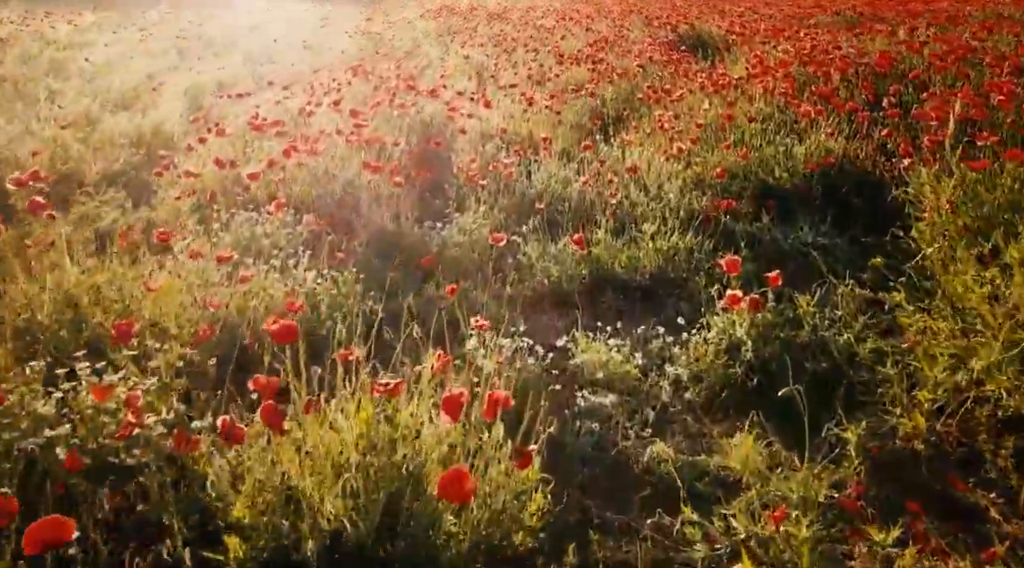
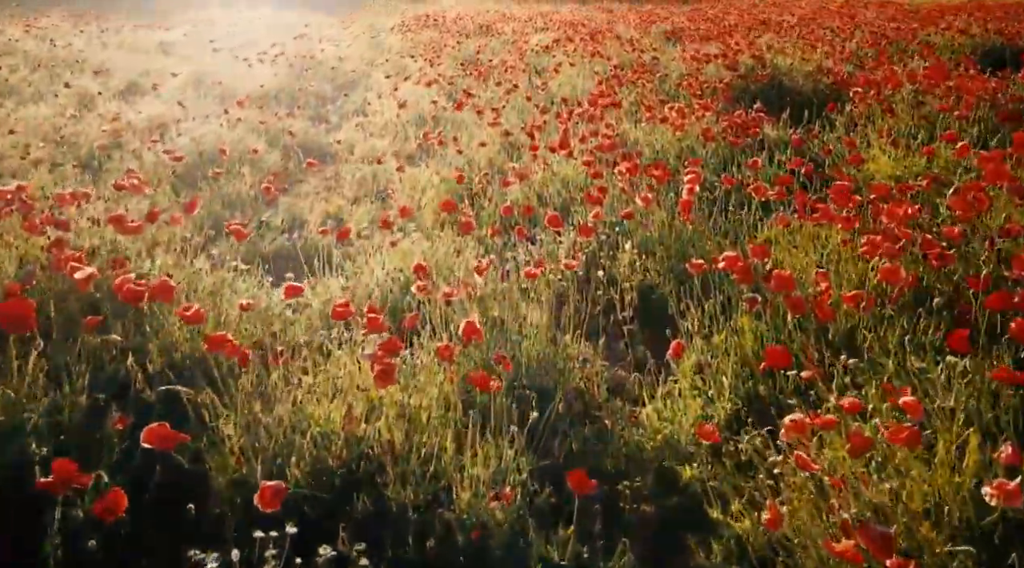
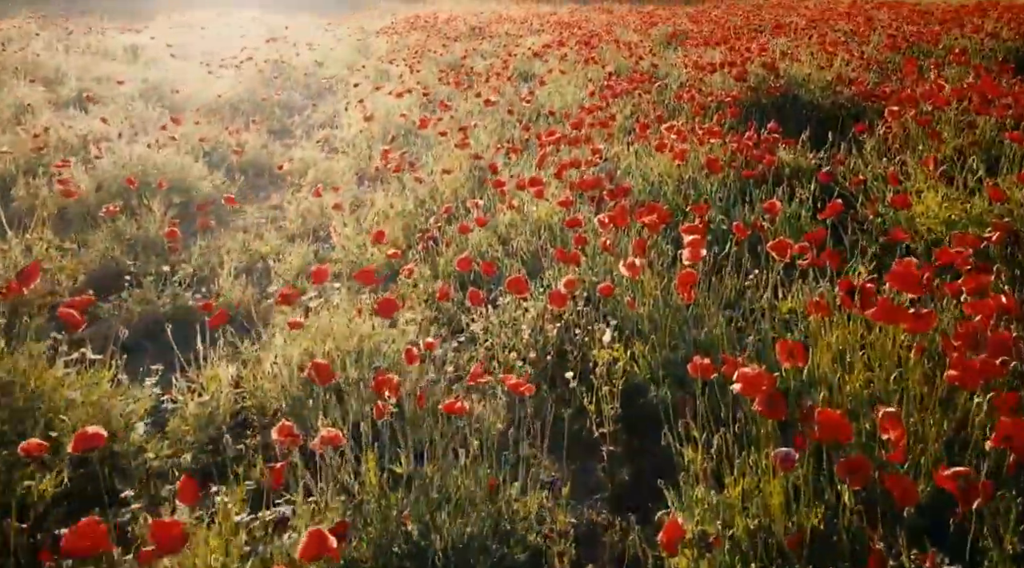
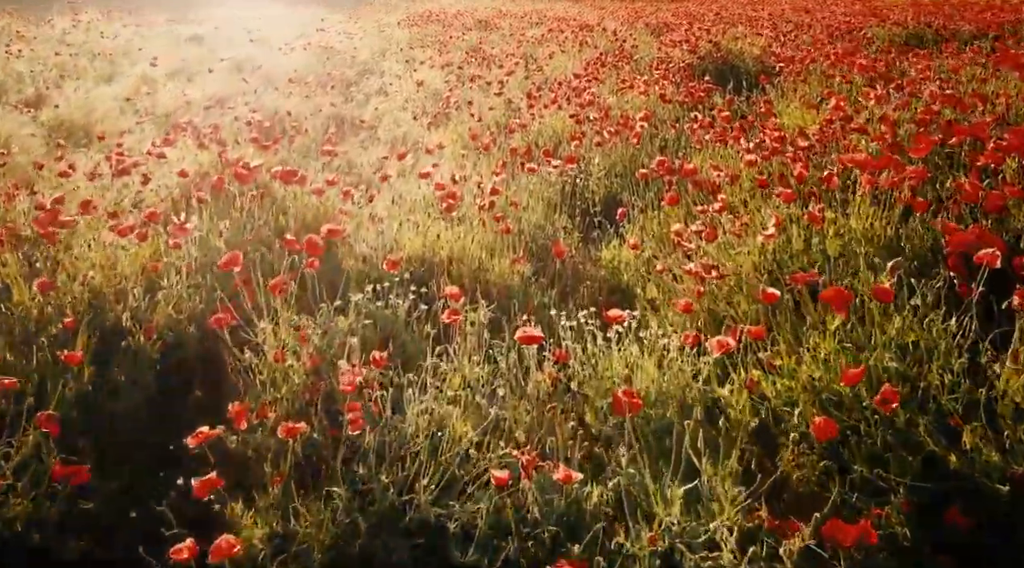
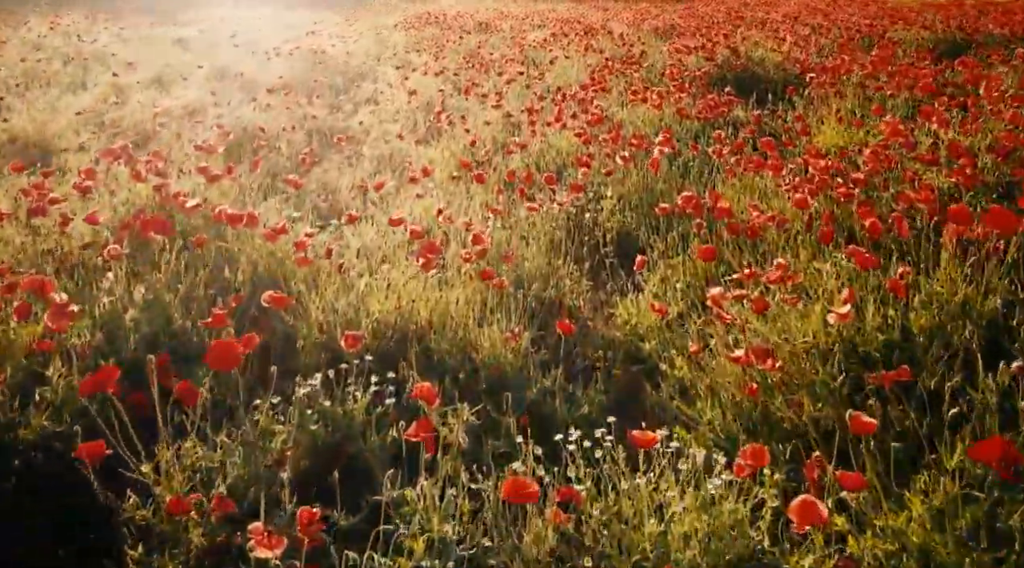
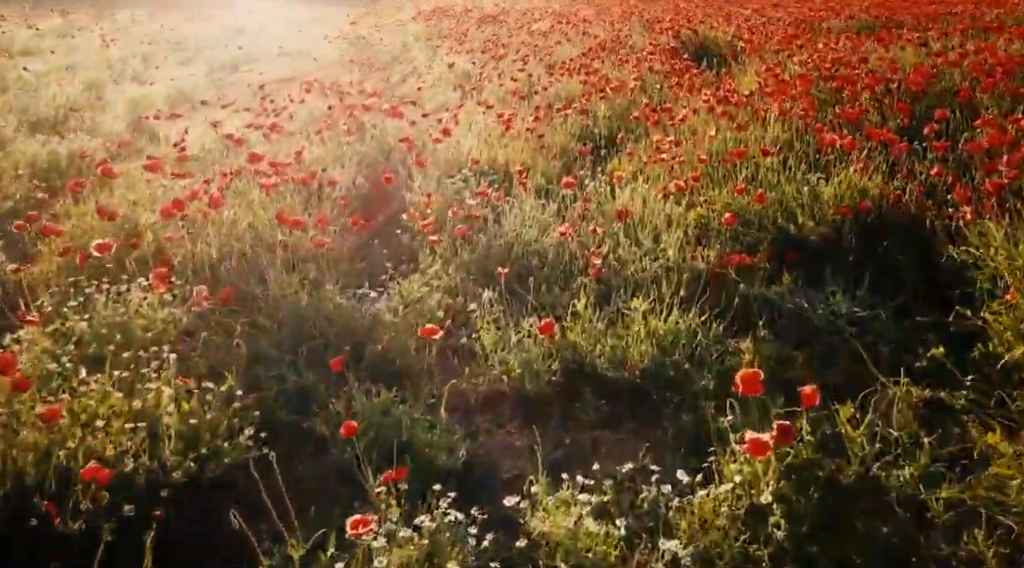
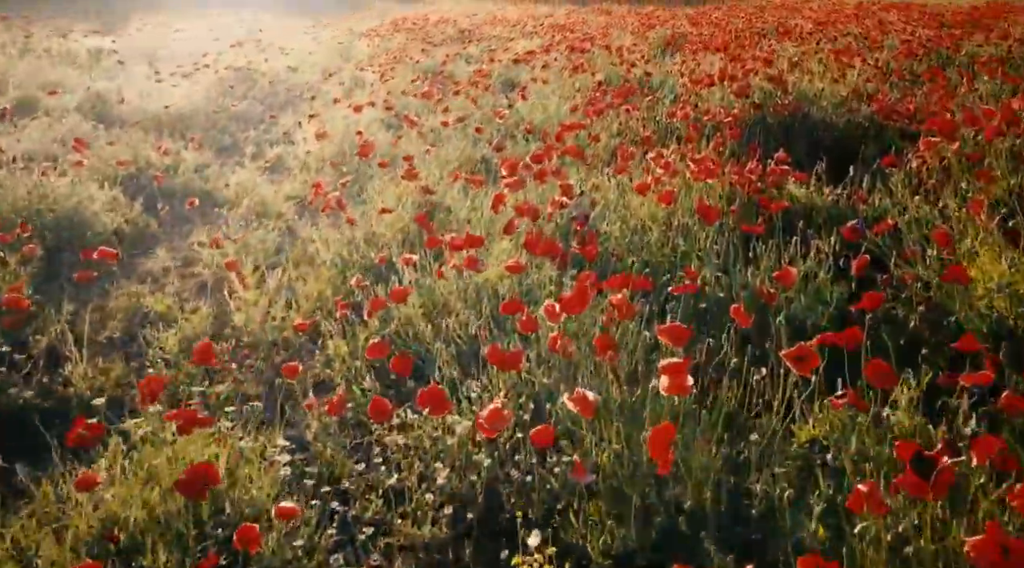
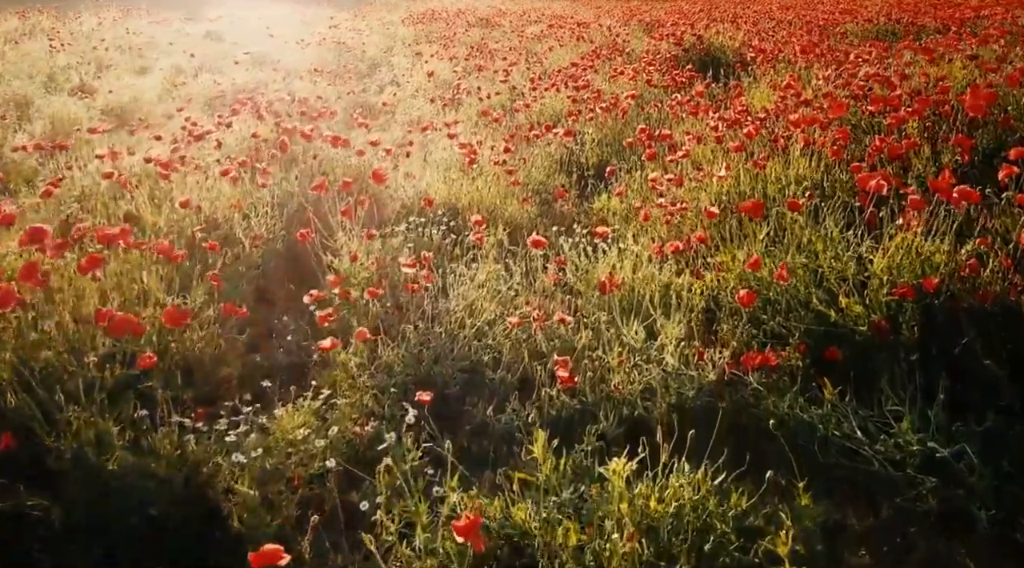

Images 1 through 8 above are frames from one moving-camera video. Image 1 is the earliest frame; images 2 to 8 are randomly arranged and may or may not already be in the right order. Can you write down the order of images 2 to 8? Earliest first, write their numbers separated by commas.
6, 8, 4, 5, 2, 3, 7
